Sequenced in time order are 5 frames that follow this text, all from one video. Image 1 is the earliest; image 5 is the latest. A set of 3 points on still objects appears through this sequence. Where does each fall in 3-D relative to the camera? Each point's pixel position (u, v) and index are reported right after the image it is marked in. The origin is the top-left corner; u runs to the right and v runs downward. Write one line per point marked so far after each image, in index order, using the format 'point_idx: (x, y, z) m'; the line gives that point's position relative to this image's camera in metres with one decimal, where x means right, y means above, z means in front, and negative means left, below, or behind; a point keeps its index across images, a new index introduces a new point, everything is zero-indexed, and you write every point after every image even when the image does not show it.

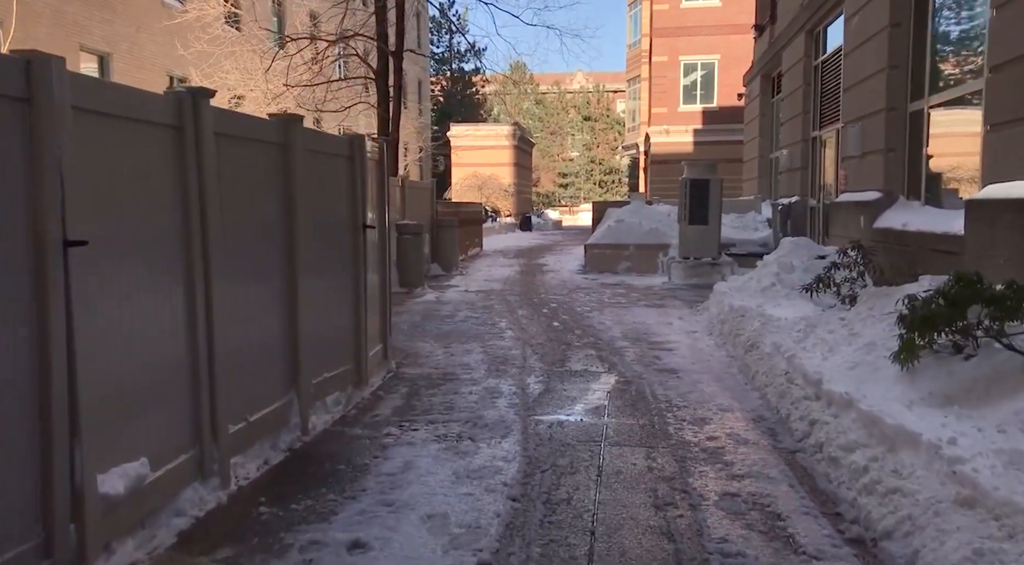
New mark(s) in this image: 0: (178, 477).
0: (-1.6, -0.9, +4.4) m
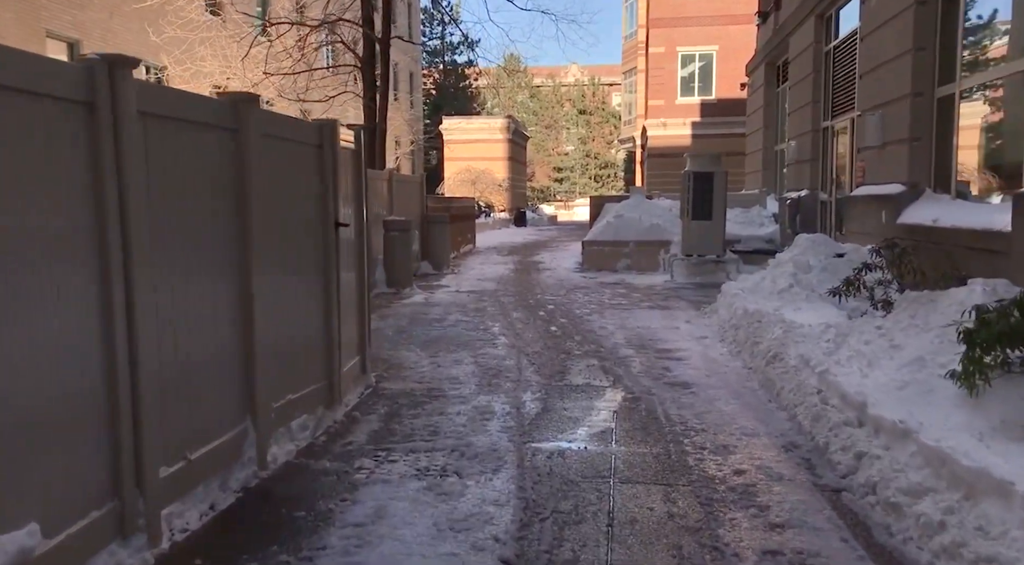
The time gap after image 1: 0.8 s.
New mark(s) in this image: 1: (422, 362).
0: (-1.7, -1.0, +3.6) m
1: (-0.8, -0.7, +8.4) m
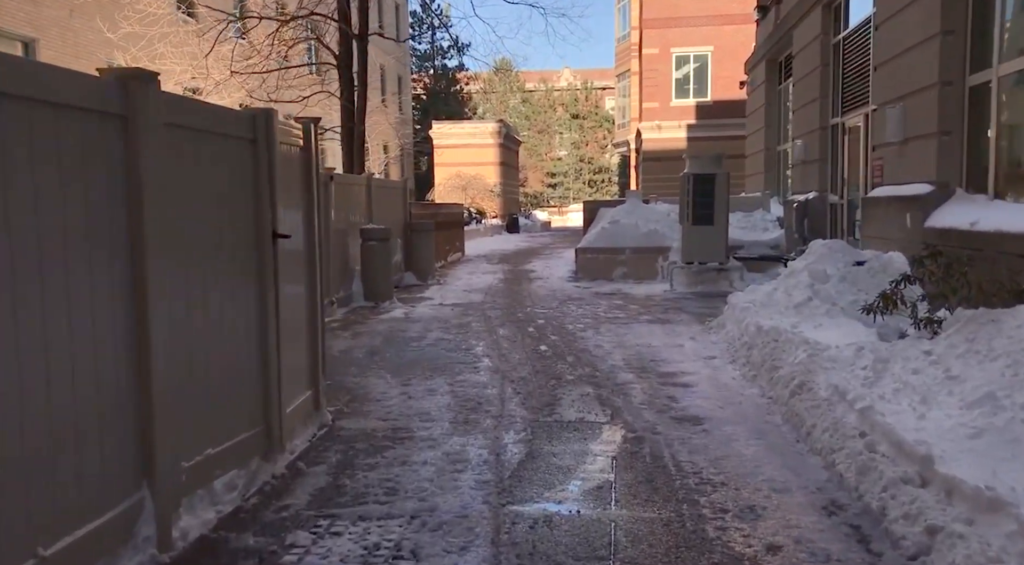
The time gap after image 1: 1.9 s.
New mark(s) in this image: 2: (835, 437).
0: (-1.8, -1.1, +2.5) m
1: (-1.0, -0.9, +7.3) m
2: (+1.8, -0.9, +5.1) m
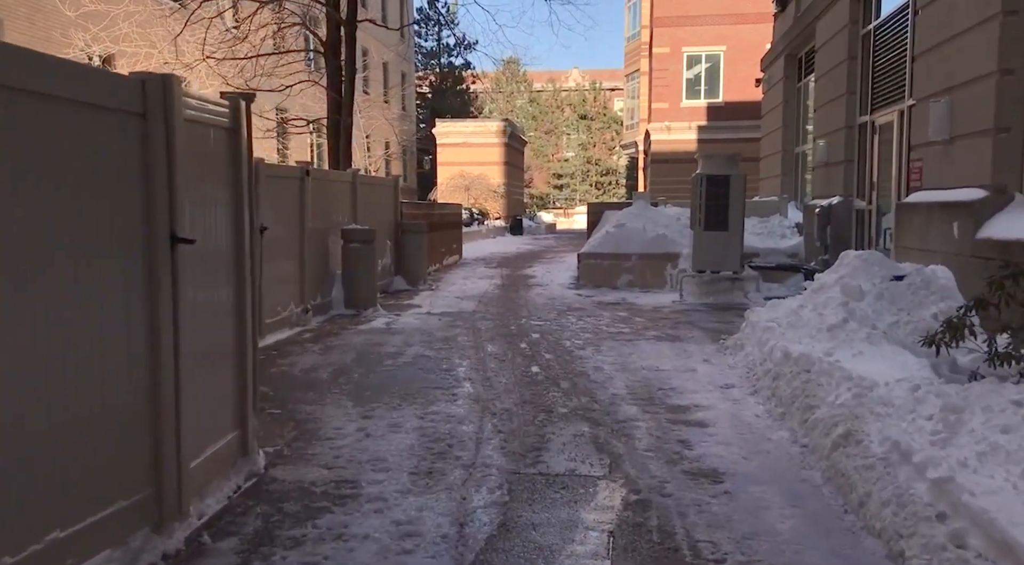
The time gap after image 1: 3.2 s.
0: (-1.9, -1.2, +1.3) m
1: (-1.1, -1.0, +6.1) m
2: (+1.7, -1.0, +3.9) m
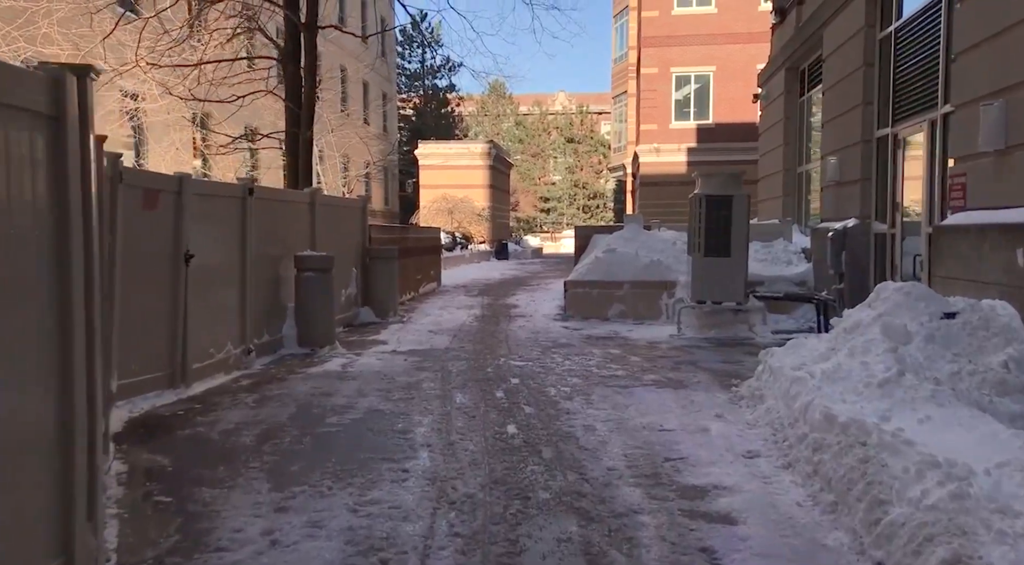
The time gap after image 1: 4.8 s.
0: (-2.1, -1.3, -0.3) m
1: (-1.3, -1.2, +4.5) m
2: (+1.5, -1.2, +2.3) m
